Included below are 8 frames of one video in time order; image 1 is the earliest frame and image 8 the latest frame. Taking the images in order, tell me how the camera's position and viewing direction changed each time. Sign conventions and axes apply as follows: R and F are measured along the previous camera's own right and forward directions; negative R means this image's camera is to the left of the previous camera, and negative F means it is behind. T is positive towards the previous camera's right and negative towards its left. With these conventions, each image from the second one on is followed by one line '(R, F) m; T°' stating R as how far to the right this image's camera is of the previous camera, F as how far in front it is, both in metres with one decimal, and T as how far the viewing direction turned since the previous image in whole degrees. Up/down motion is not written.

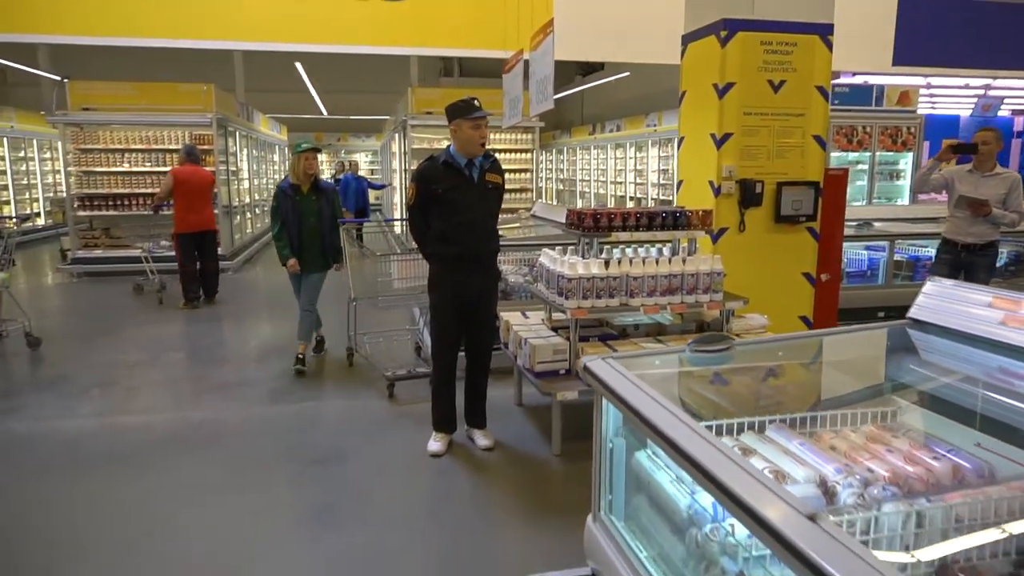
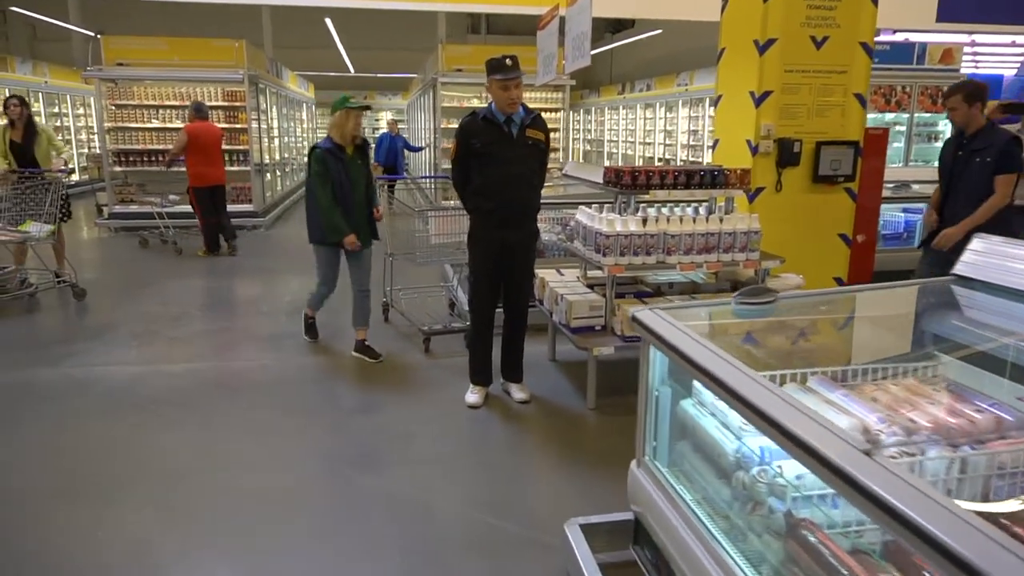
(-0.1, -0.1) m; -2°
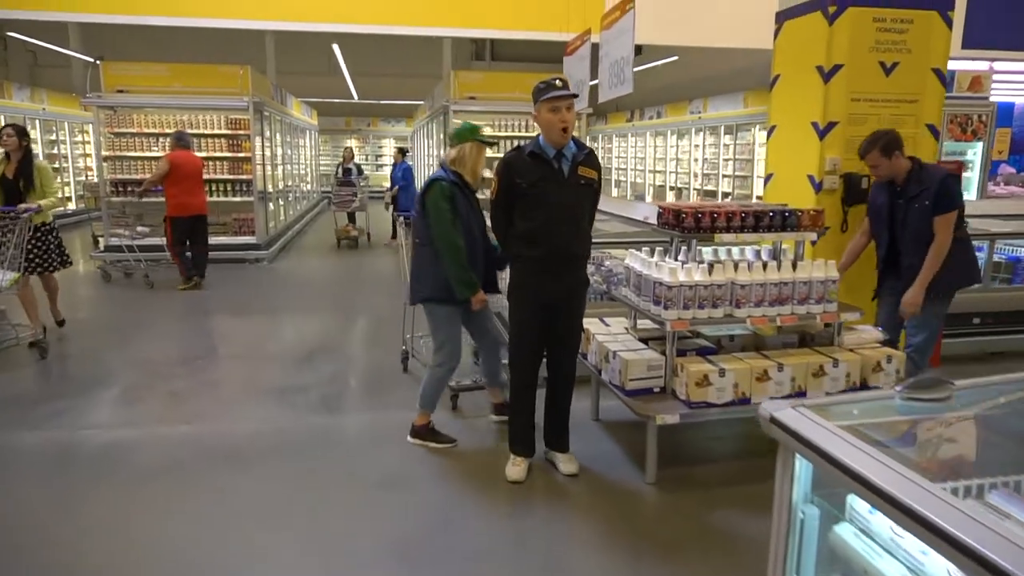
(-0.2, +0.5) m; 0°
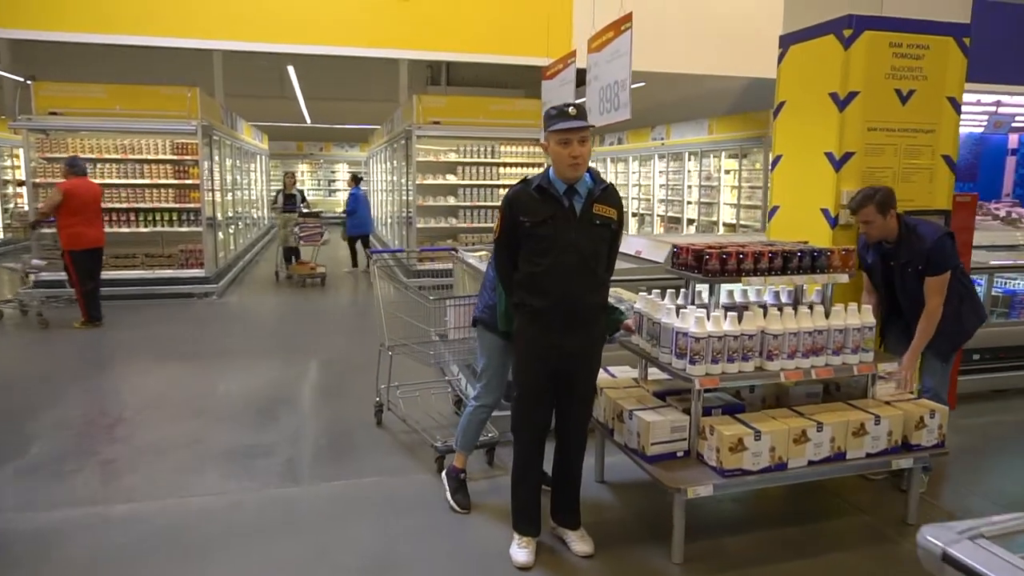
(-0.2, +0.4) m; +4°
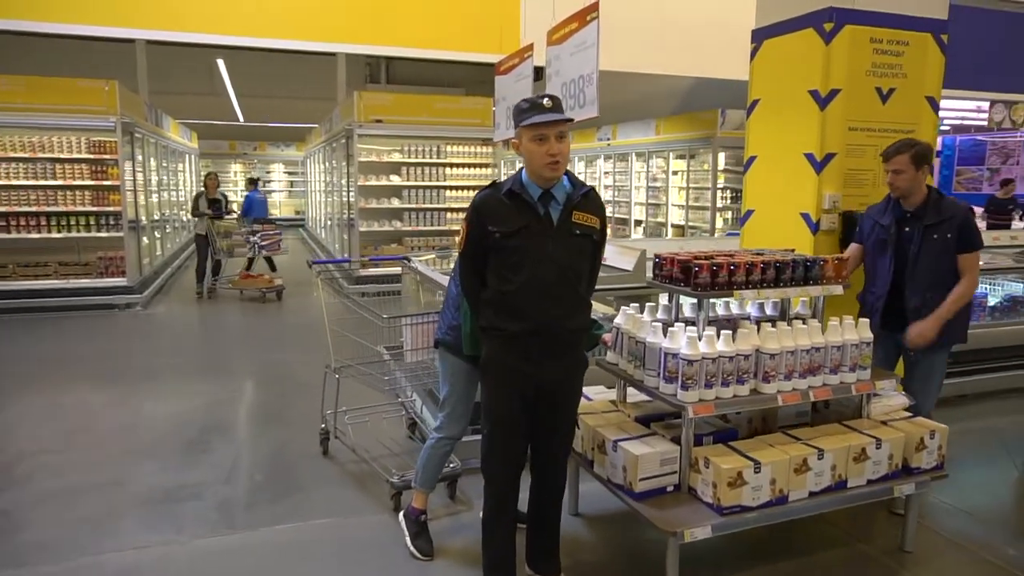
(-0.1, +0.4) m; +5°
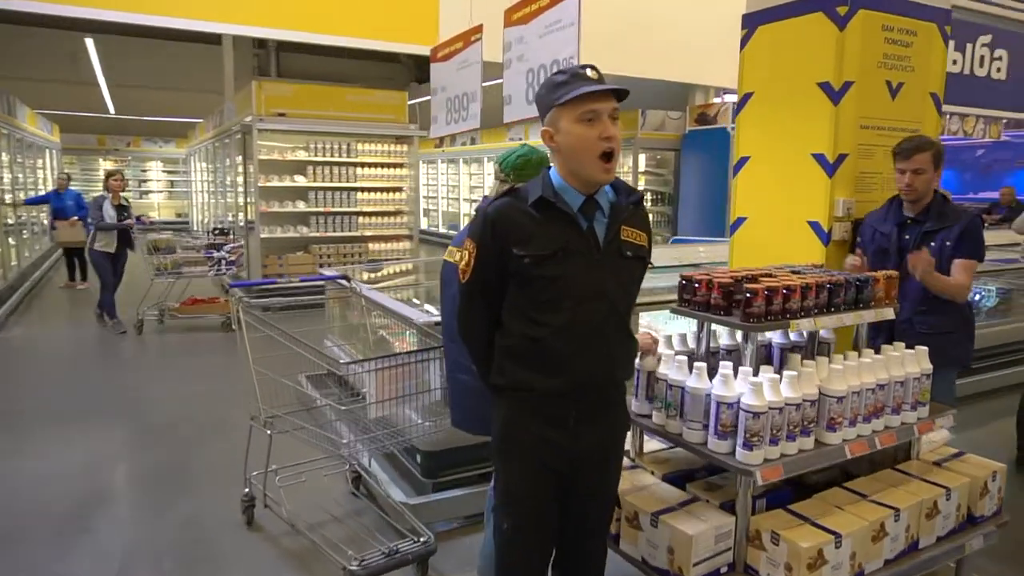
(-0.3, +0.7) m; +9°
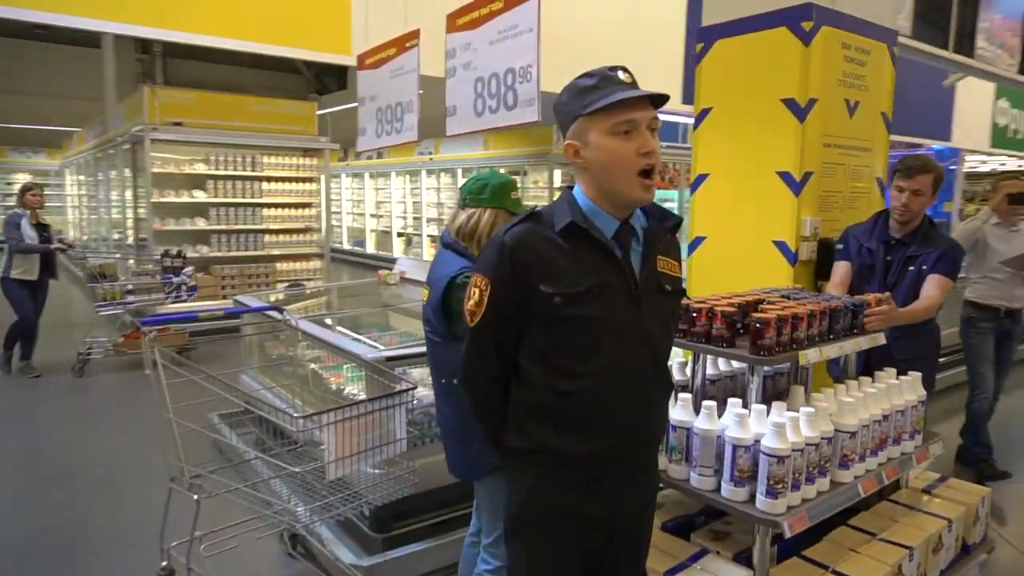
(-0.2, +0.3) m; +8°
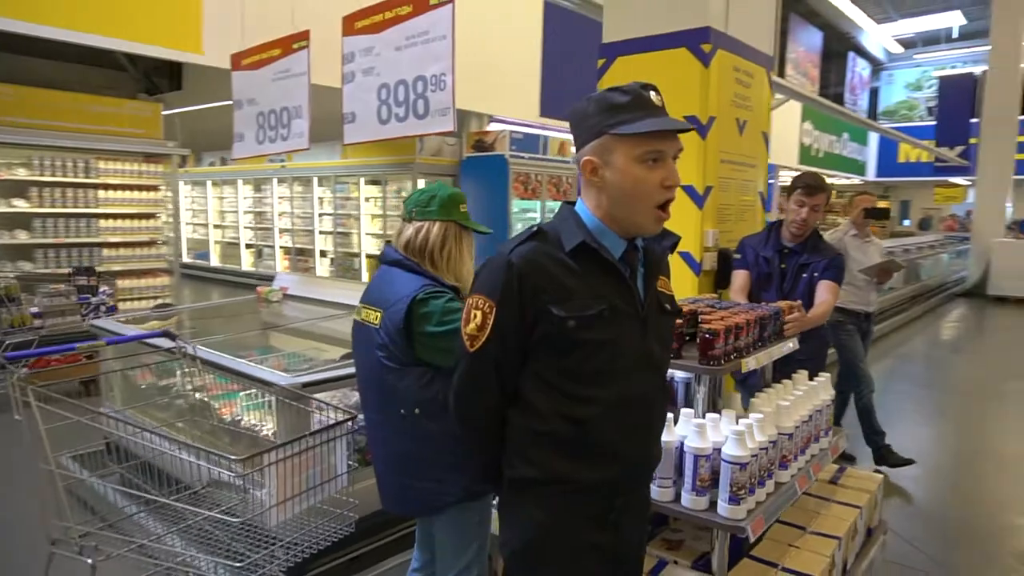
(-0.3, +0.1) m; +13°
